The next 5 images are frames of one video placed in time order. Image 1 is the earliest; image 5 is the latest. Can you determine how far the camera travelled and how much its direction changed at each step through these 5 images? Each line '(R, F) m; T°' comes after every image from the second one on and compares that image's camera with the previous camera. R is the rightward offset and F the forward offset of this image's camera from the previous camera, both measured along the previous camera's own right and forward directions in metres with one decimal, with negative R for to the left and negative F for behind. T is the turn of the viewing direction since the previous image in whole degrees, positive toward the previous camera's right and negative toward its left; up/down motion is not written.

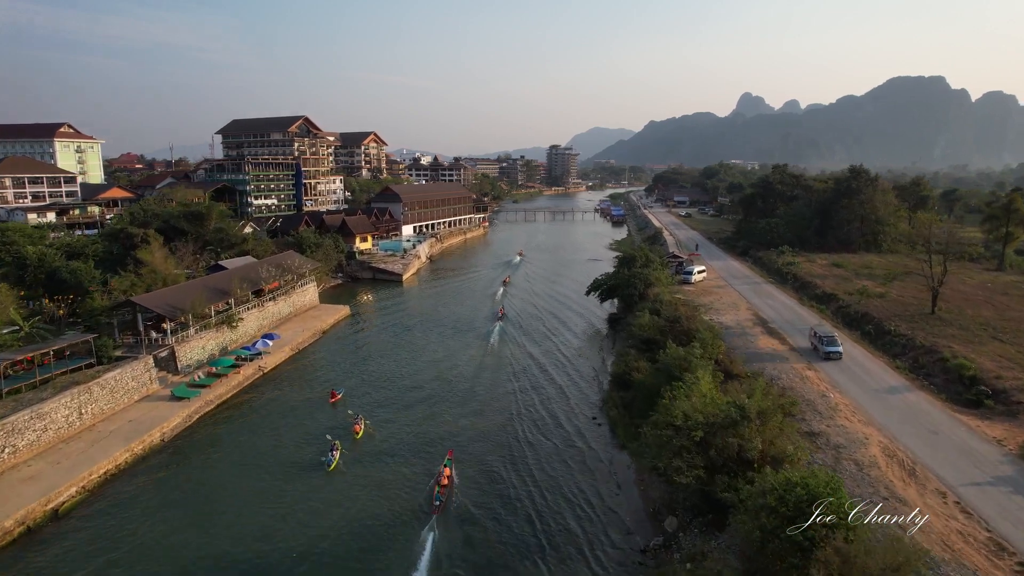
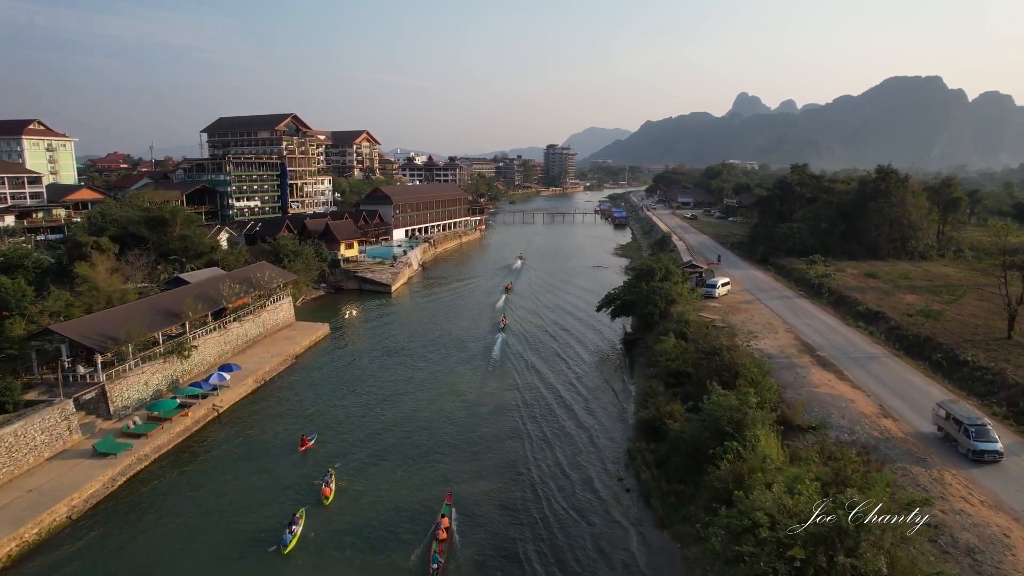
(-0.2, +3.3) m; 0°
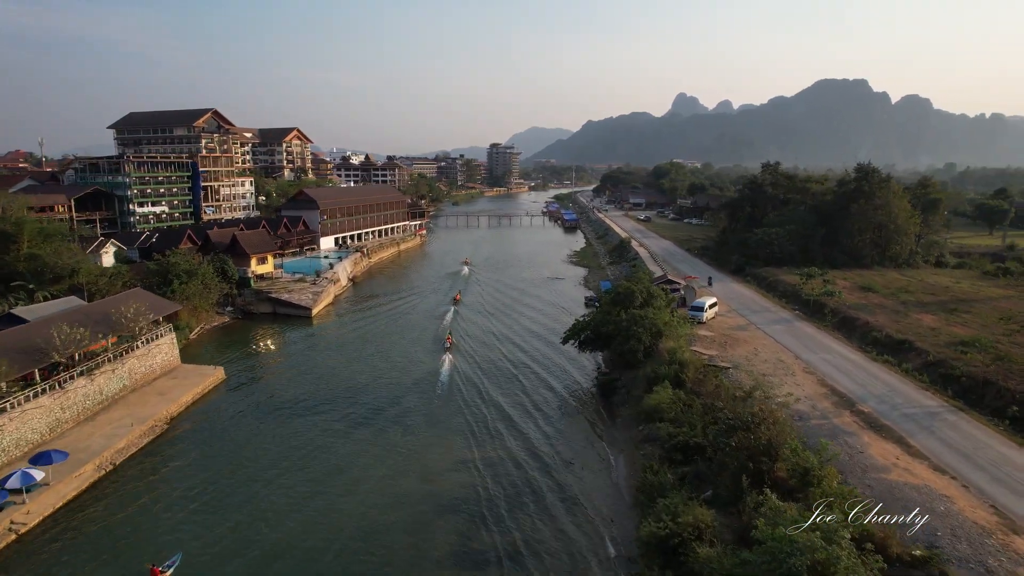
(0.0, +5.0) m; +5°
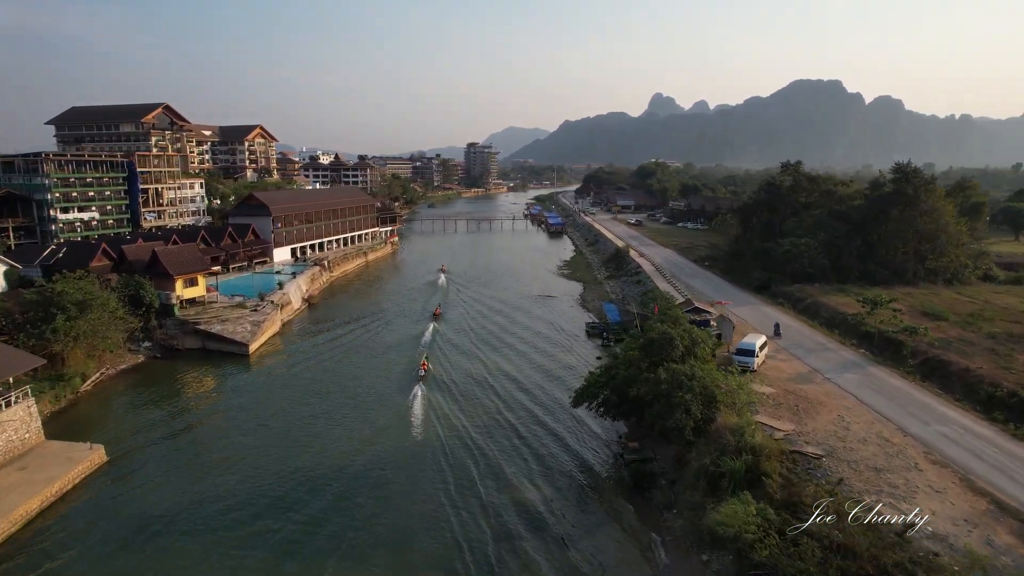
(-0.3, +5.4) m; +2°
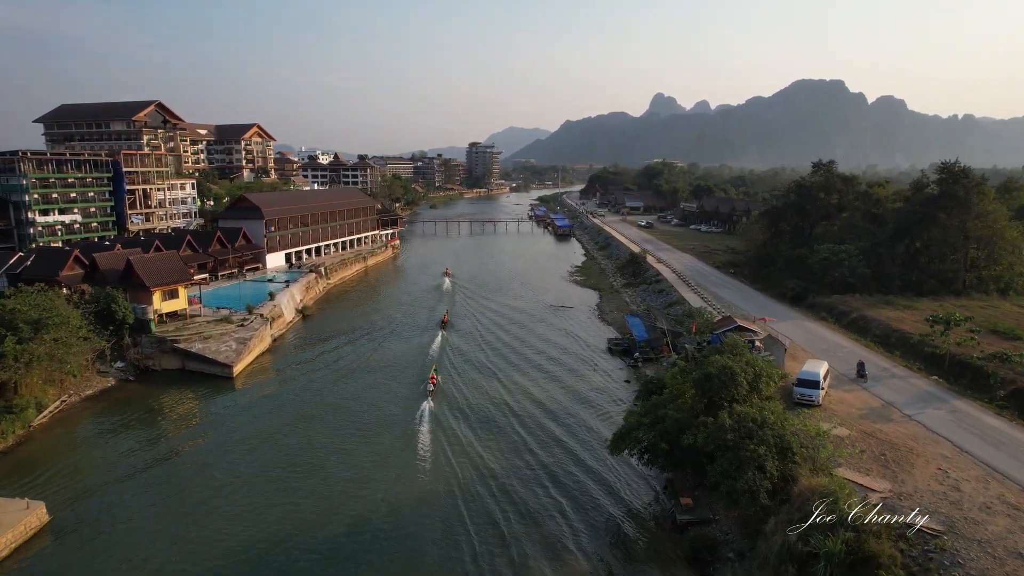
(-0.5, +2.5) m; 0°
